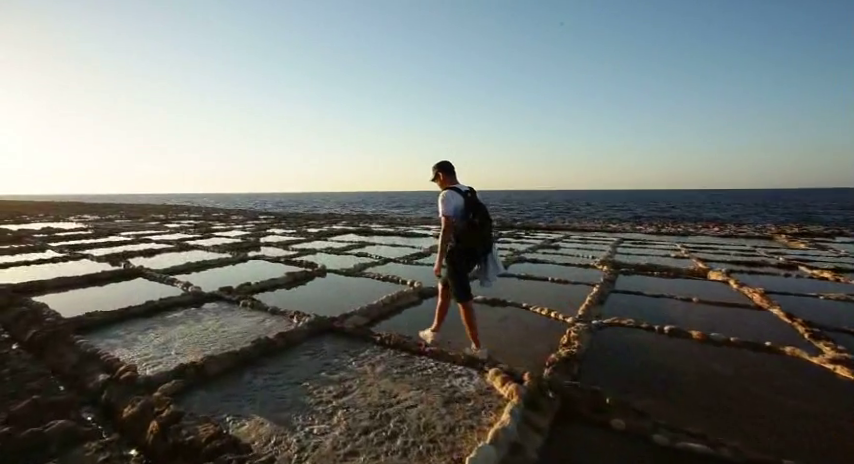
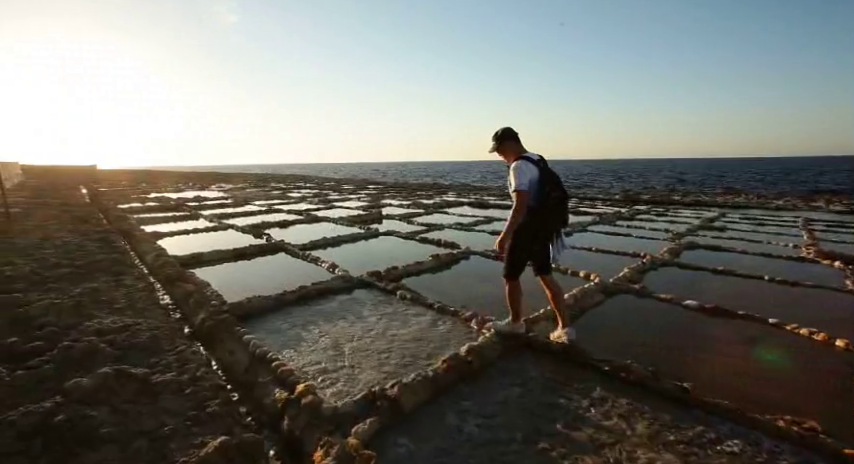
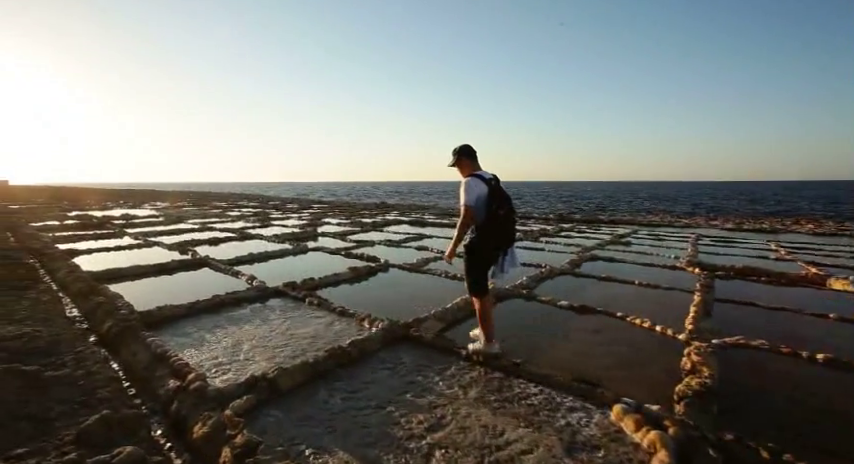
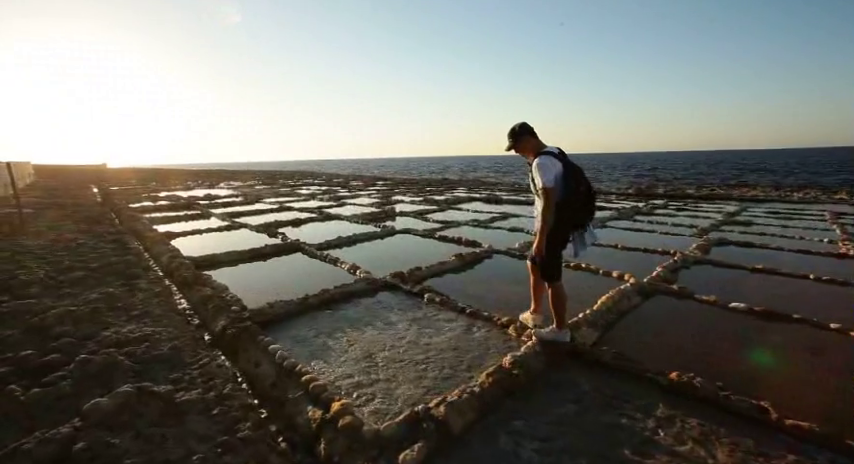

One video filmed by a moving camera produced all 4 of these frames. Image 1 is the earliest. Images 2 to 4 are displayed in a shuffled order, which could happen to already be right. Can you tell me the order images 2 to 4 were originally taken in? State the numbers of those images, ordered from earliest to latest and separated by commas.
3, 2, 4
